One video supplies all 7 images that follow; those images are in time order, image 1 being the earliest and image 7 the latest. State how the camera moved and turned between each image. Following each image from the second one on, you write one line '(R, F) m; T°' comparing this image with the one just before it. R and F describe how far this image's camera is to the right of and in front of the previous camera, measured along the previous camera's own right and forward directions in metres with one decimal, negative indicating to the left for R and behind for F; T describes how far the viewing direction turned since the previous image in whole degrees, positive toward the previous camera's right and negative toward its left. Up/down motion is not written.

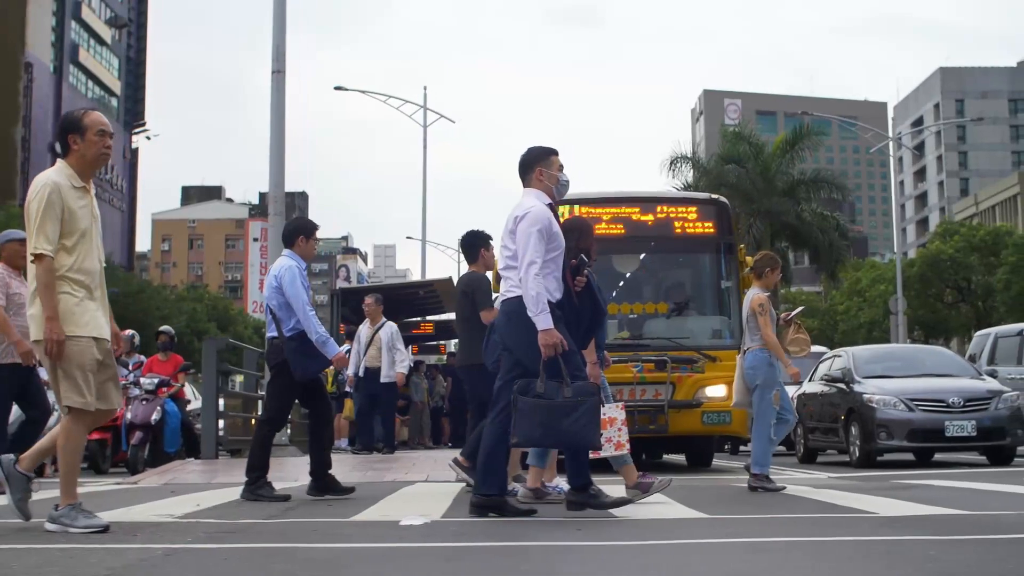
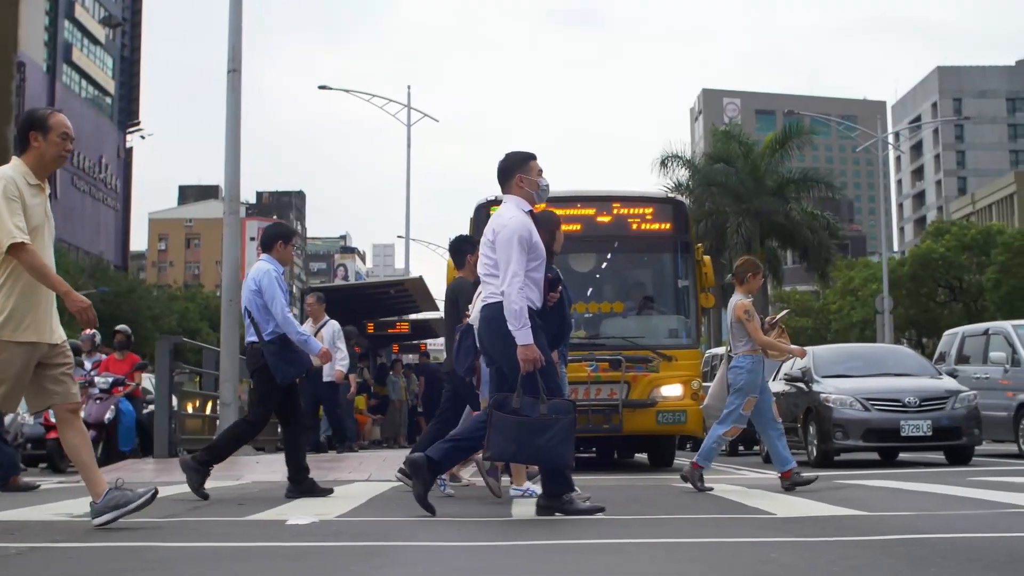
(+0.5, 0.0) m; 0°
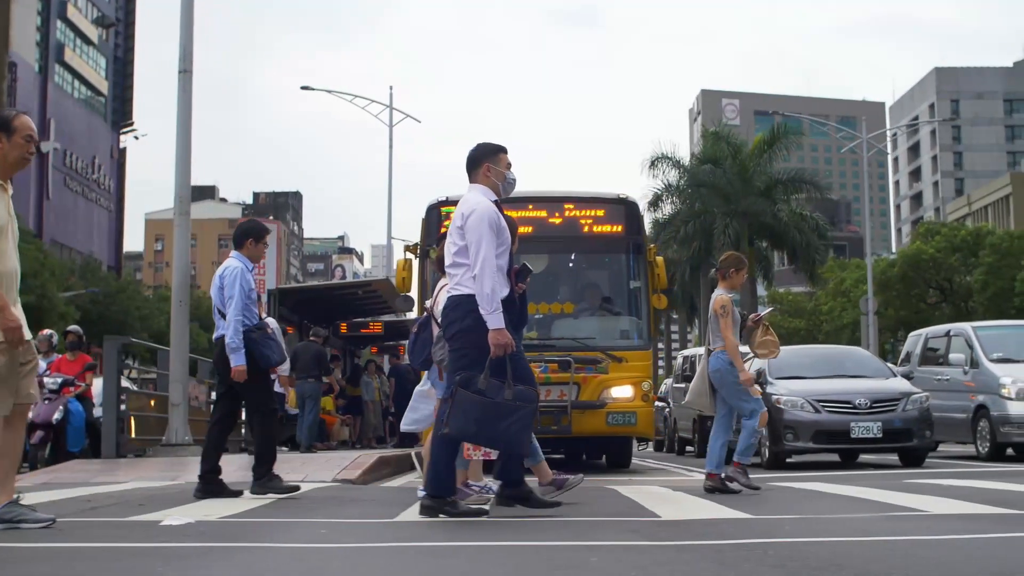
(+0.6, 0.0) m; 0°
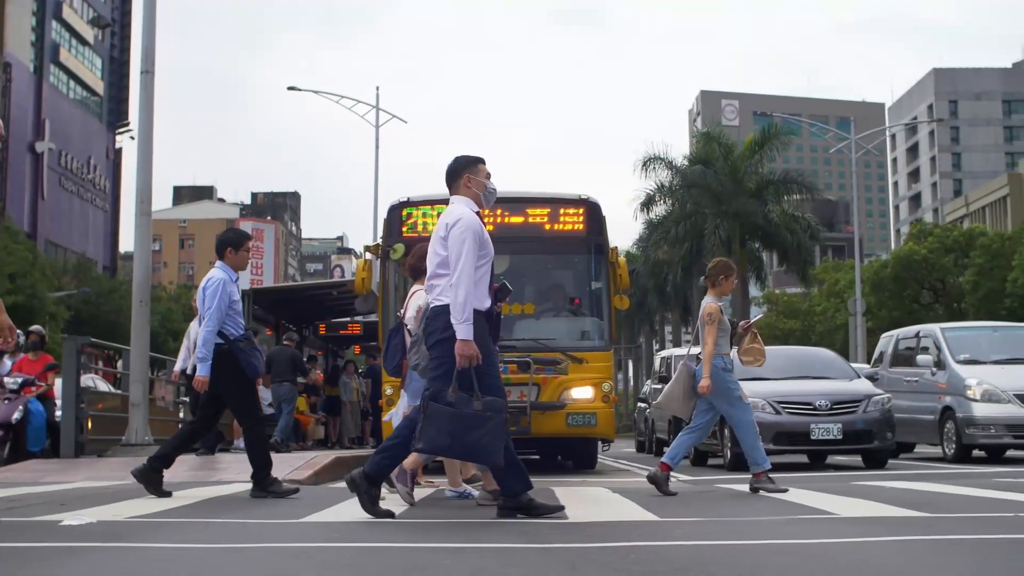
(+0.5, 0.0) m; 0°
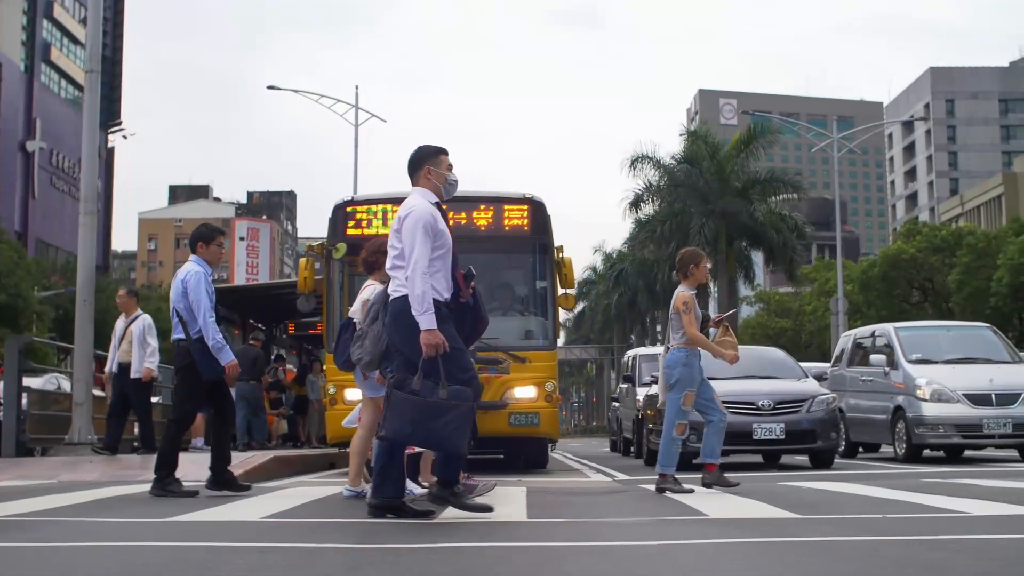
(+0.7, 0.0) m; 0°
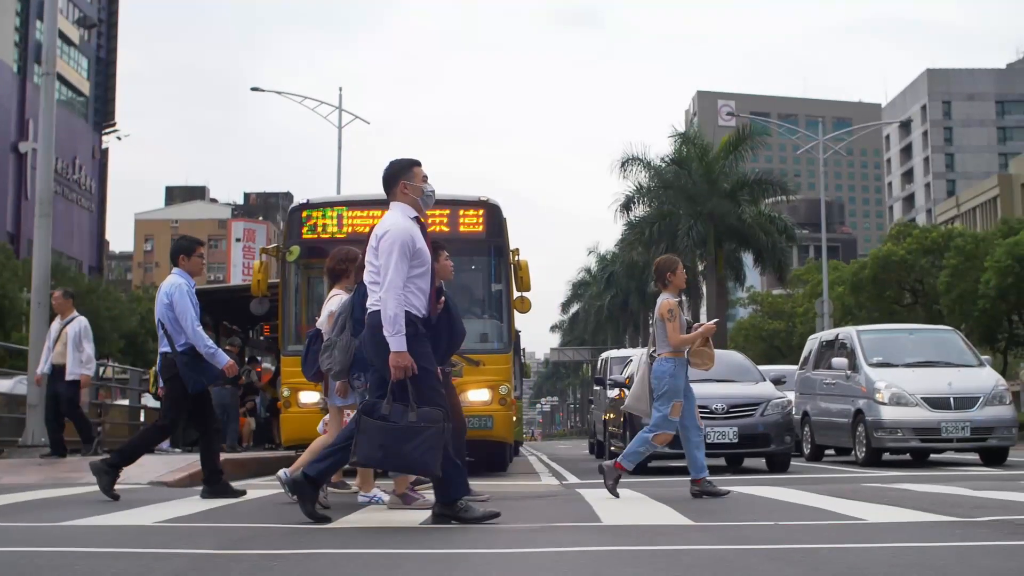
(+0.5, 0.0) m; 0°
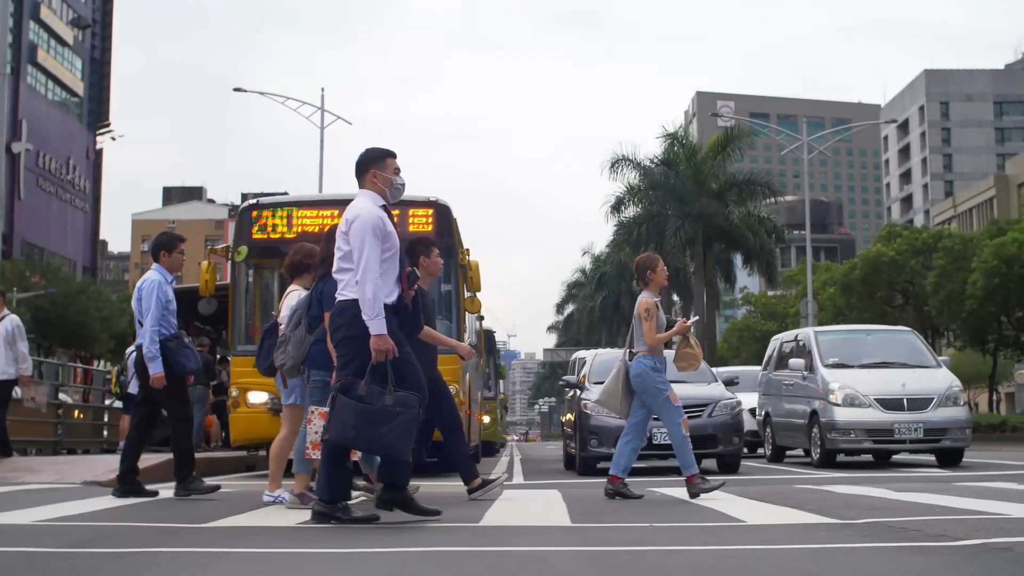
(+0.6, 0.0) m; 0°
